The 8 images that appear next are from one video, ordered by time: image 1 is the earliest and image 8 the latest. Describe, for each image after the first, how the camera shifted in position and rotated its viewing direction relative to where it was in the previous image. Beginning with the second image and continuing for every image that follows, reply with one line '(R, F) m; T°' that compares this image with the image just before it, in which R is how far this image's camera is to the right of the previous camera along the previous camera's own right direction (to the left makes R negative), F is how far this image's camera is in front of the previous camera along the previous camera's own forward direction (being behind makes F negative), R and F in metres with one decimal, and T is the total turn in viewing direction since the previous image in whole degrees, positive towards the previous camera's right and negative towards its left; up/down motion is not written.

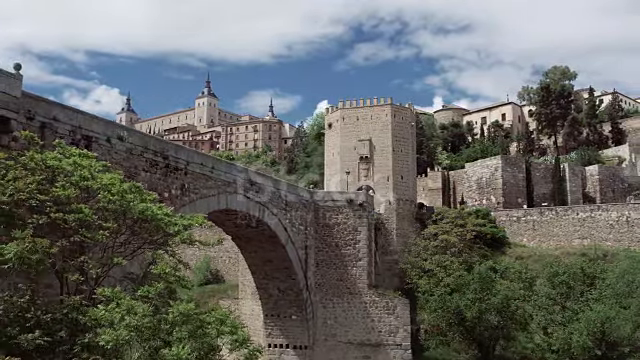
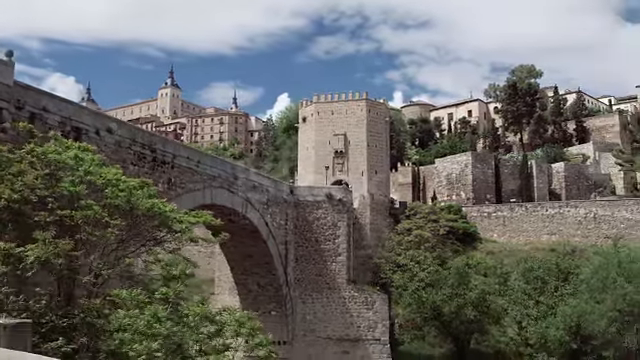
(-0.9, +0.2) m; +4°
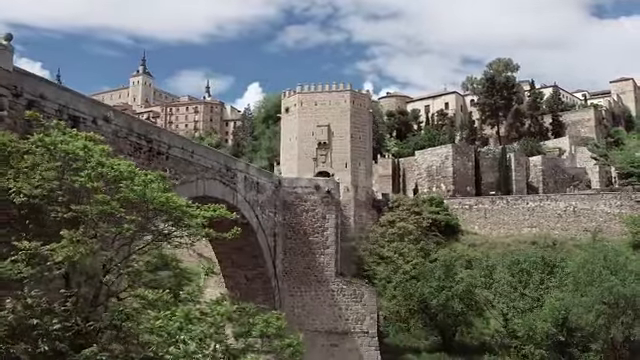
(-0.9, +0.3) m; +3°
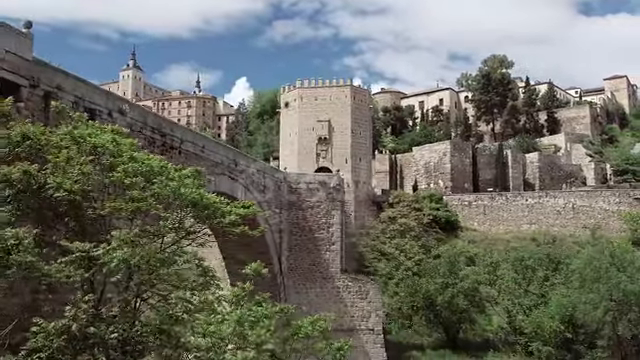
(-0.8, +0.3) m; +2°
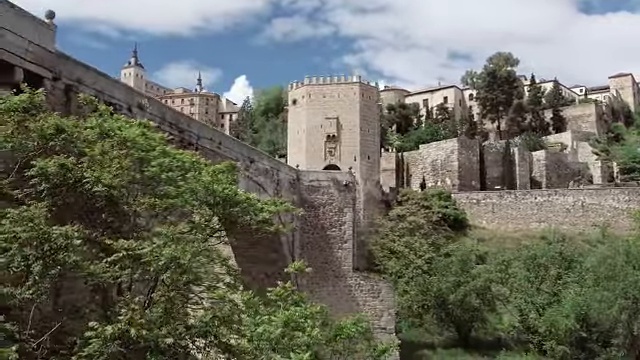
(-0.6, +0.2) m; 0°
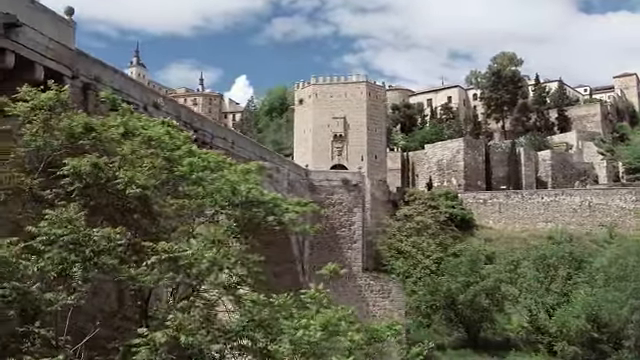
(-0.4, +0.1) m; 0°
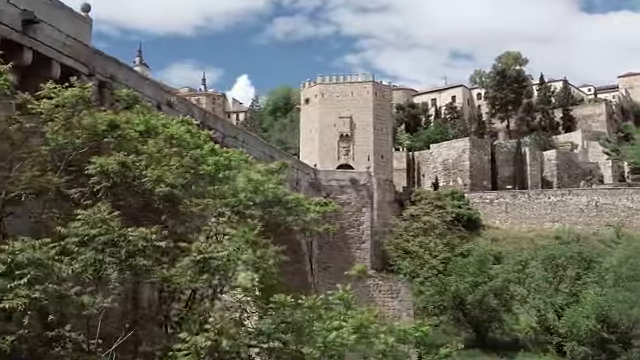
(-0.3, +0.1) m; 0°
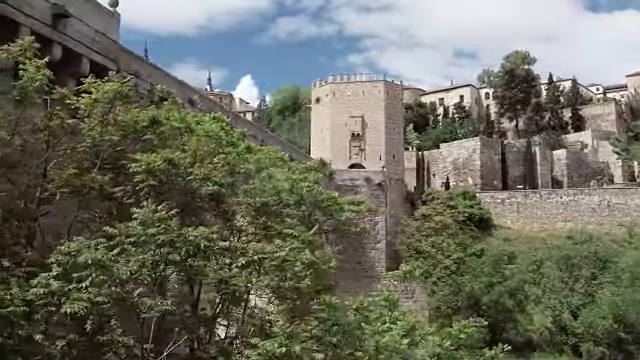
(-0.5, +0.2) m; 0°
